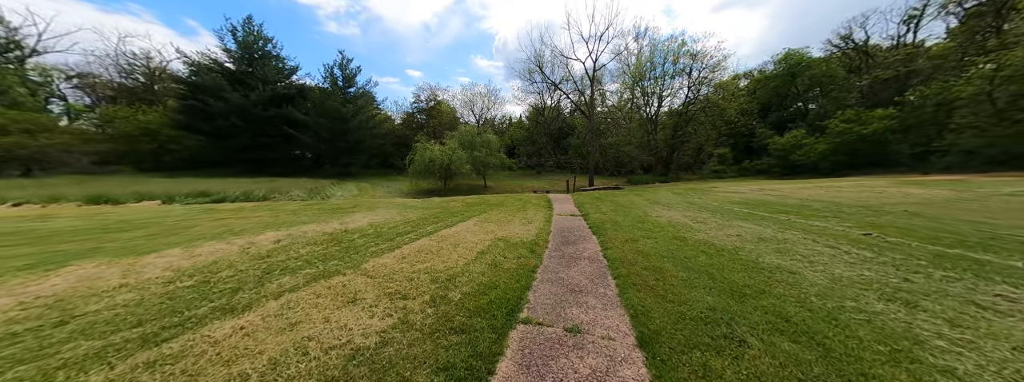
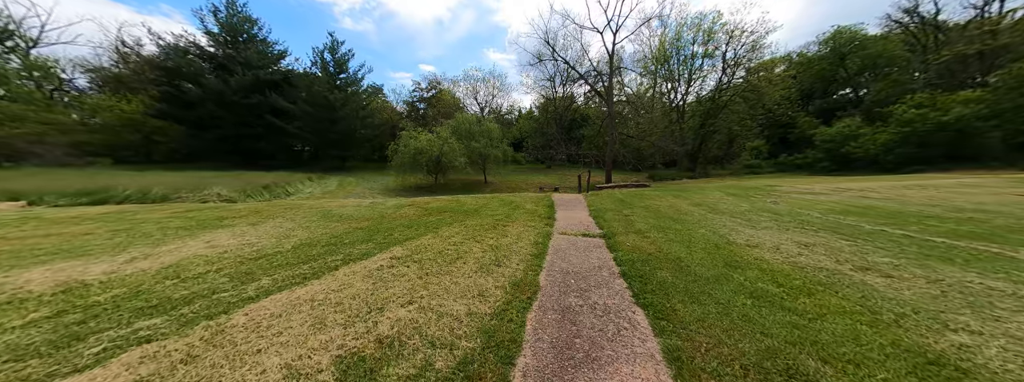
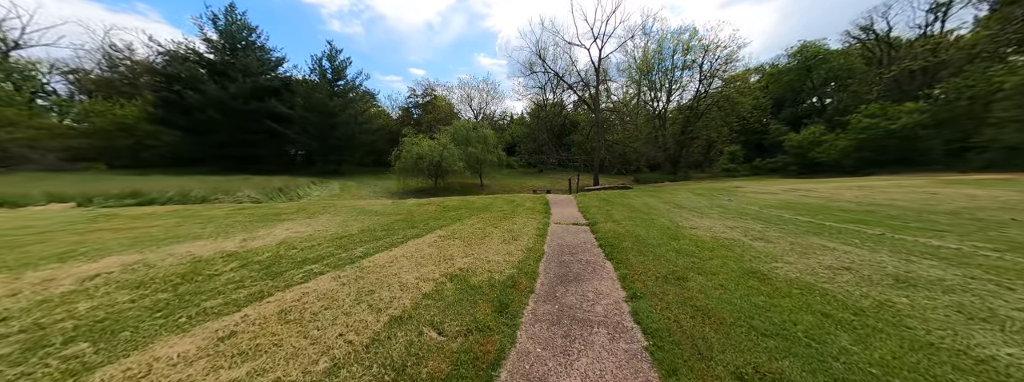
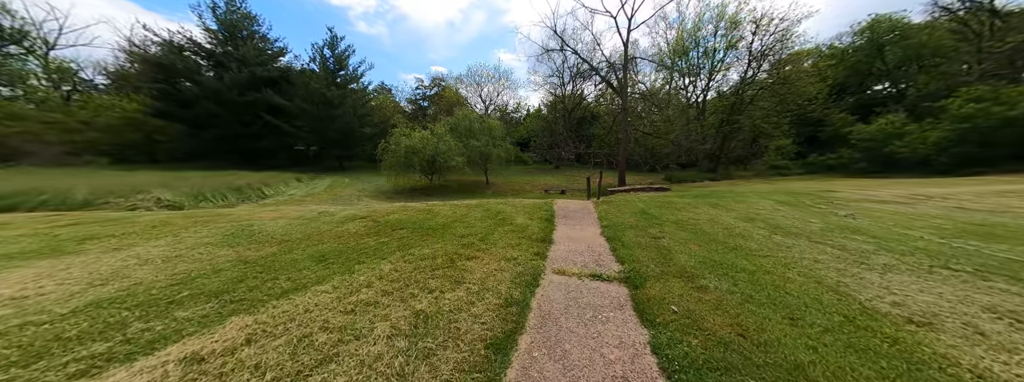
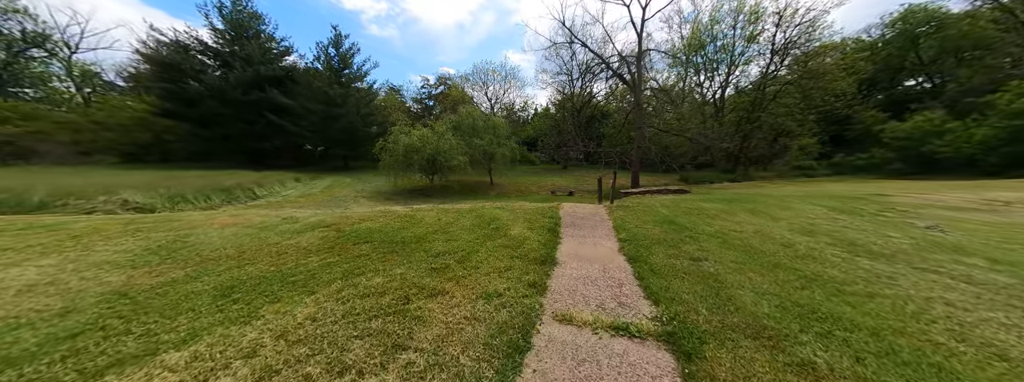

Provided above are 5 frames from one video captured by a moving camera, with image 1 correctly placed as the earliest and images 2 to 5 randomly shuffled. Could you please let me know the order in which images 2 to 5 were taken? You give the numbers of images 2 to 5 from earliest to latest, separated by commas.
3, 2, 4, 5
